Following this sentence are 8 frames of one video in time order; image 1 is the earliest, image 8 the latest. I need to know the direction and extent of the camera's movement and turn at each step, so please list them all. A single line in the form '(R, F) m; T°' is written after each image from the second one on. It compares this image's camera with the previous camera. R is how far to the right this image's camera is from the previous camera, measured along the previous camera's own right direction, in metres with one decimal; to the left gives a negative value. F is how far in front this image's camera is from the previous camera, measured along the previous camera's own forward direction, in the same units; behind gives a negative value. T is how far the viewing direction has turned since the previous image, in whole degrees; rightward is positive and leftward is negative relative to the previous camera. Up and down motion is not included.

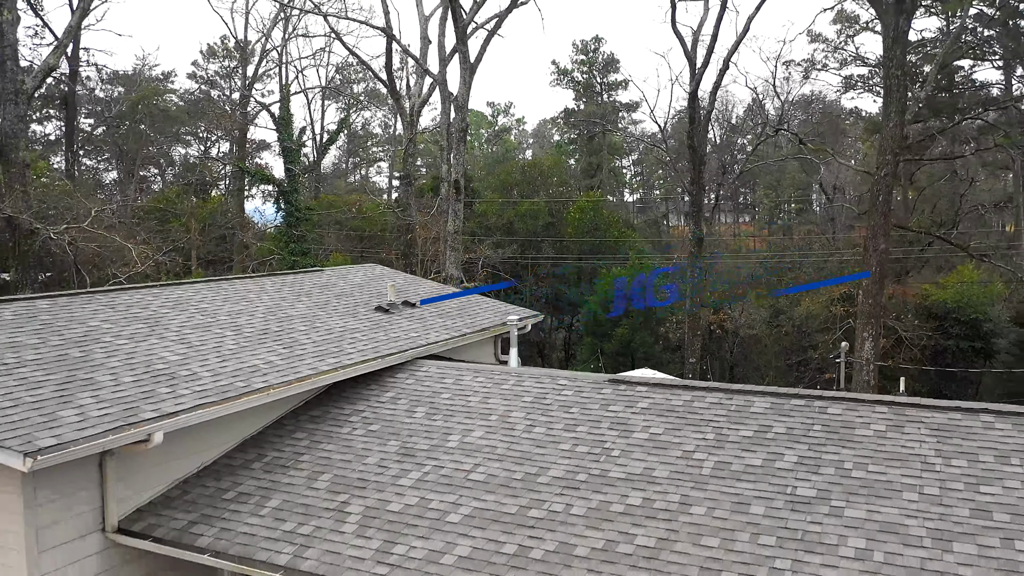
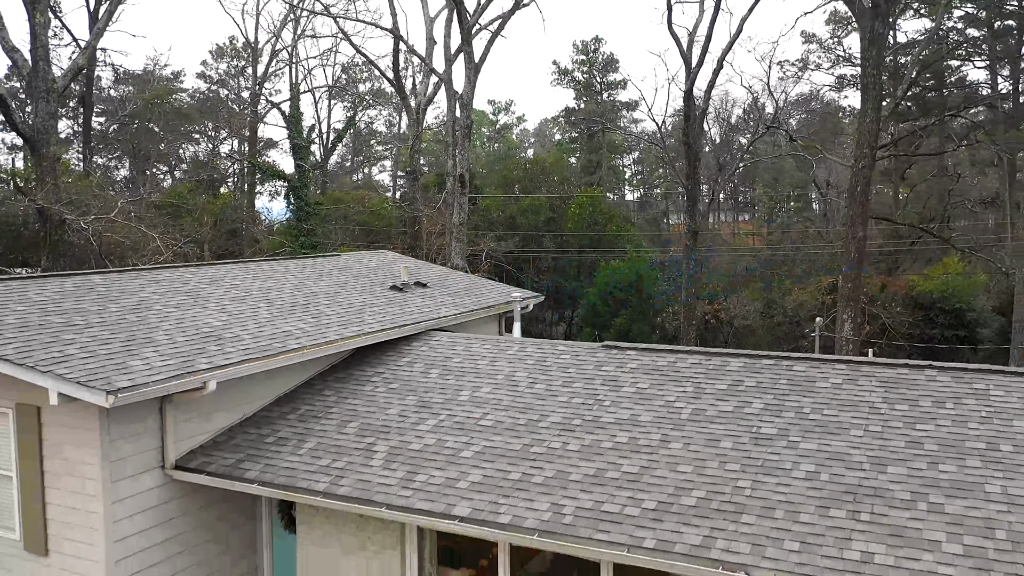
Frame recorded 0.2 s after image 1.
(0.0, -1.0) m; 0°
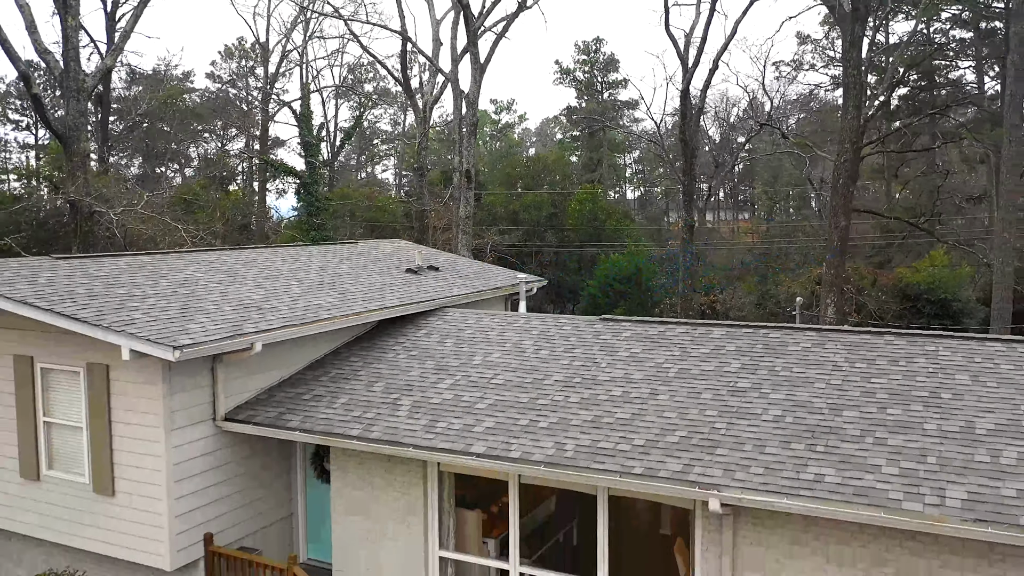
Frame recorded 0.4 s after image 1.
(-0.1, -1.1) m; 0°
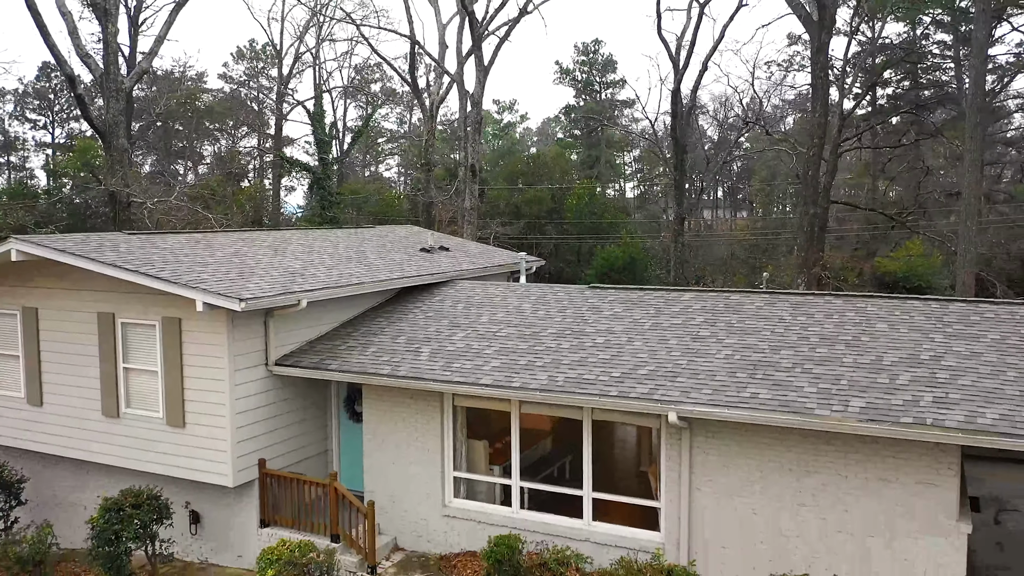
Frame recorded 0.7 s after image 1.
(0.0, -1.8) m; 0°
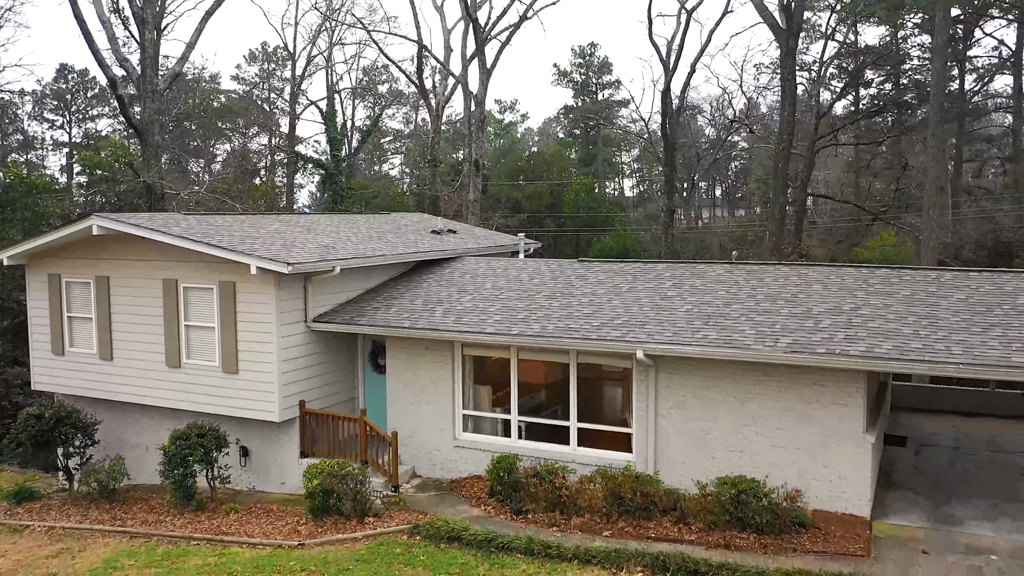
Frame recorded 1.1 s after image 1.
(0.0, -2.0) m; 0°
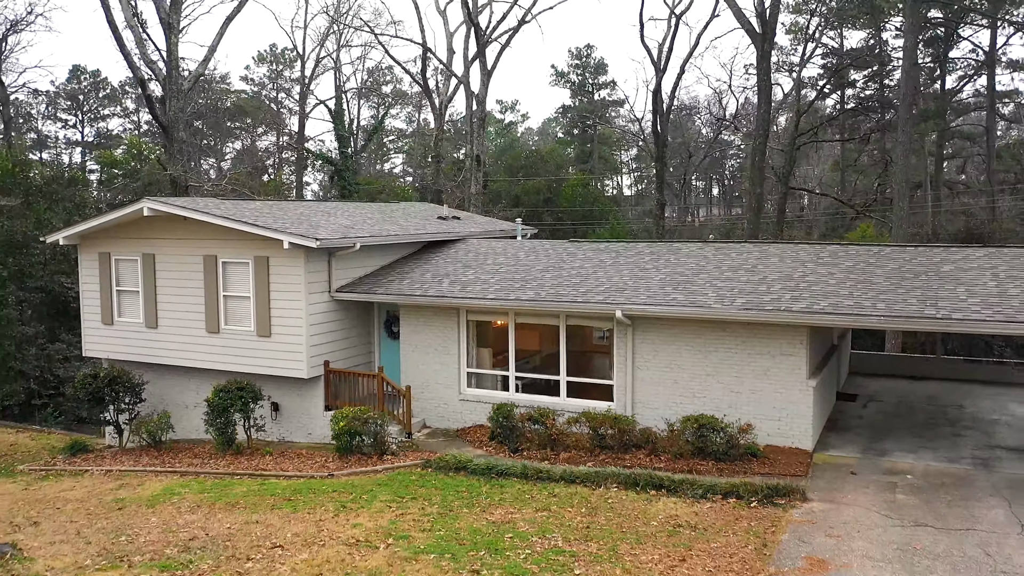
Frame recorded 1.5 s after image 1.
(0.0, -1.8) m; 0°
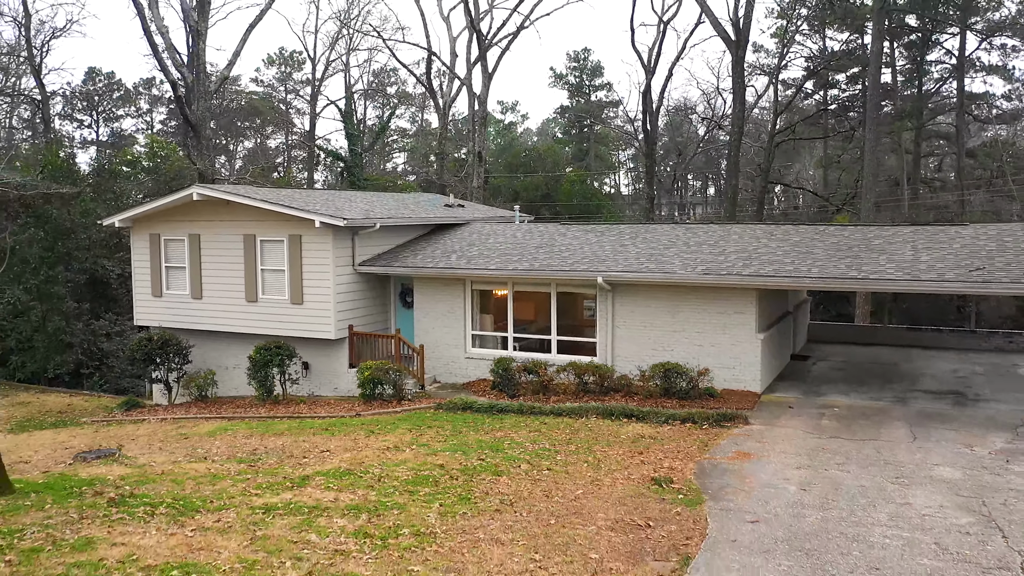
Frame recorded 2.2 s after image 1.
(0.0, -2.2) m; 0°
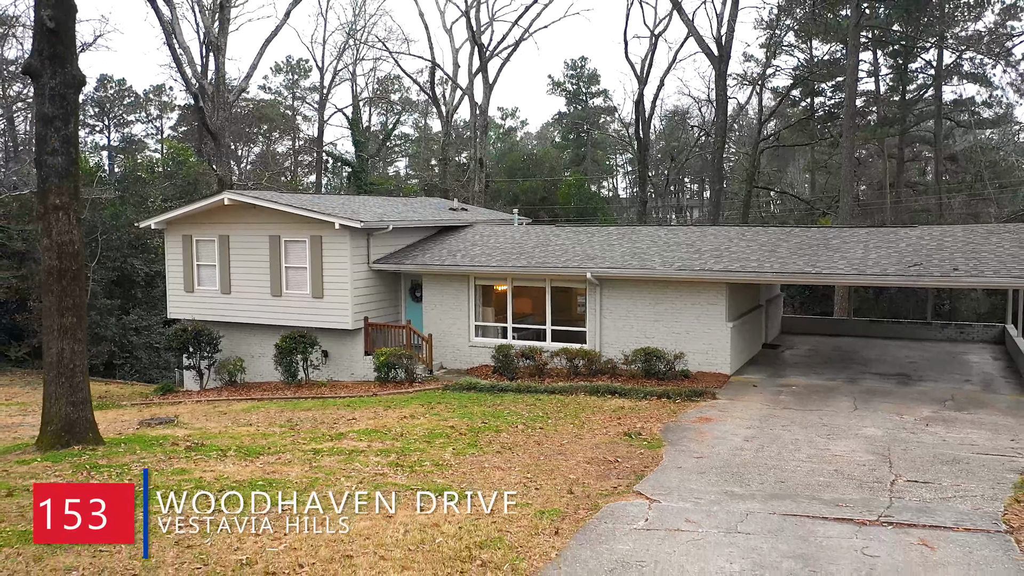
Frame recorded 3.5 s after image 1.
(0.0, -1.8) m; 0°
